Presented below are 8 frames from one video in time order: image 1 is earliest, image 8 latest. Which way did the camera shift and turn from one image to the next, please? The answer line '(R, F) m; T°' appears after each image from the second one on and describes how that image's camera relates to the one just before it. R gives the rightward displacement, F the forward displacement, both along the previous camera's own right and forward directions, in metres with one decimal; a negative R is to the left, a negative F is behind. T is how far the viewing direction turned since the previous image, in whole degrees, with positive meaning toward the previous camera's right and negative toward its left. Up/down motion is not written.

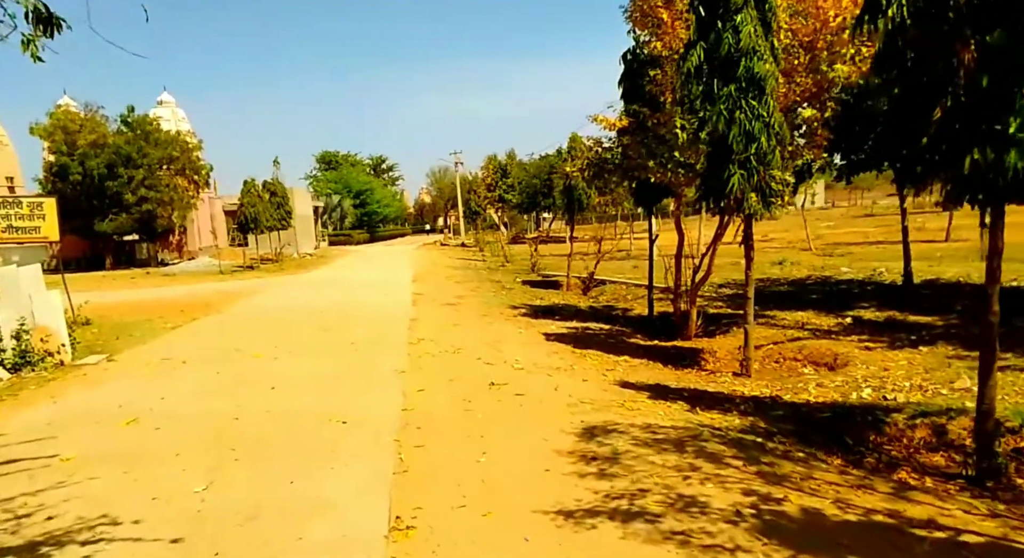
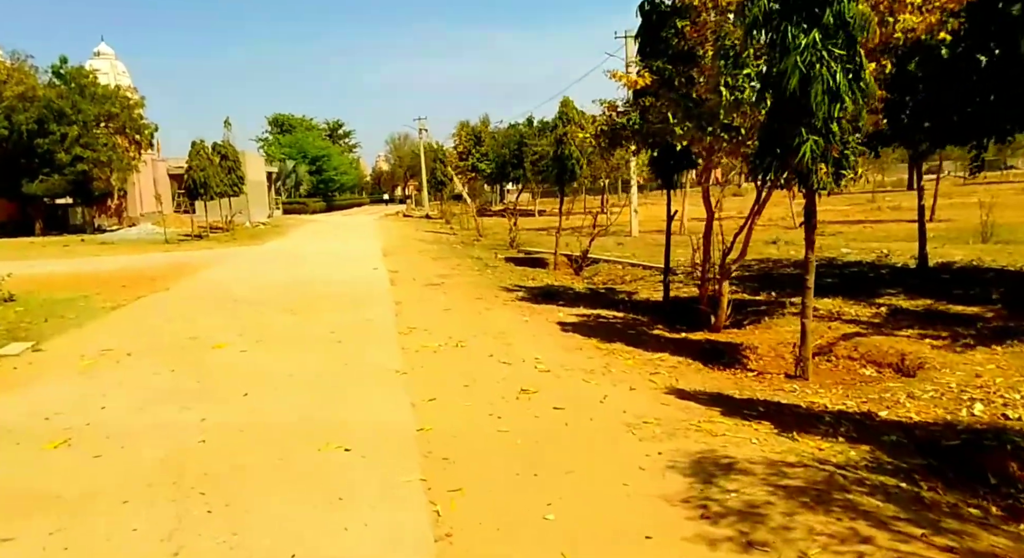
(-0.7, +1.4) m; +4°
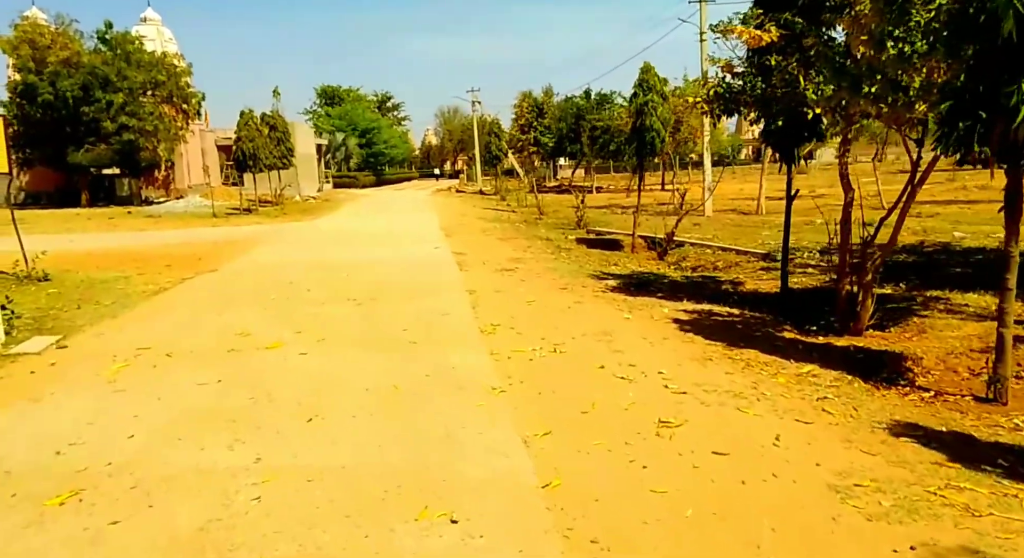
(-0.6, +1.3) m; -3°
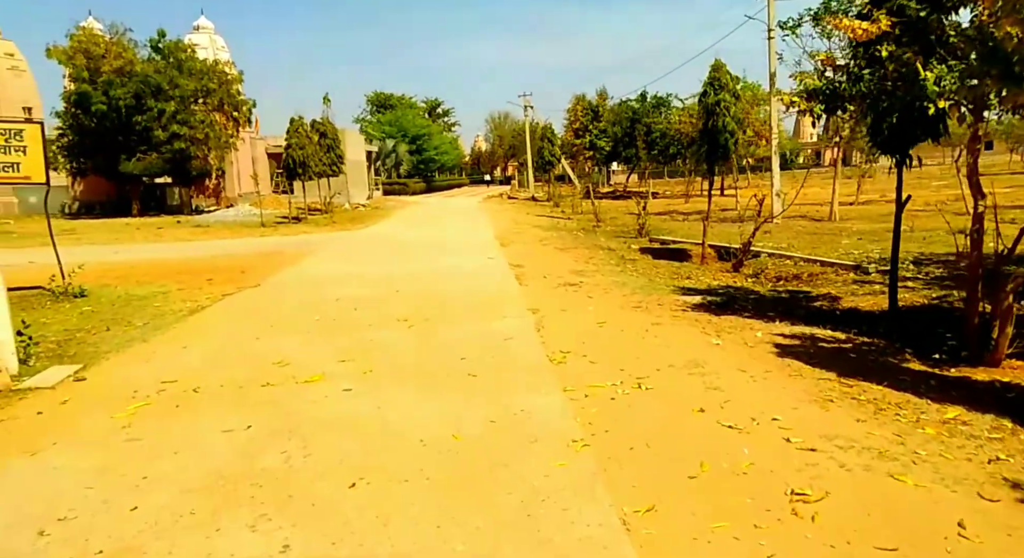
(-0.2, +0.9) m; -4°
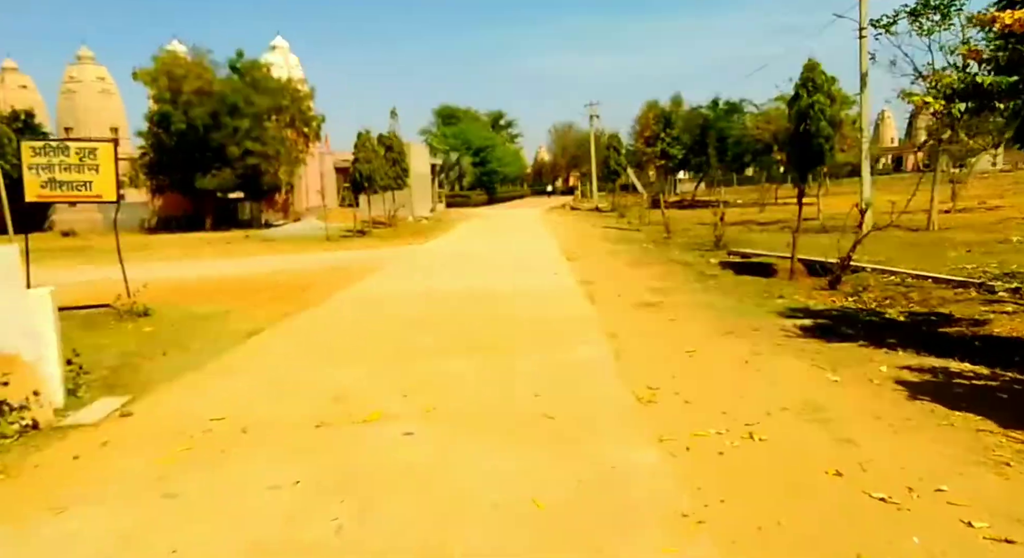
(-0.2, +0.7) m; -5°
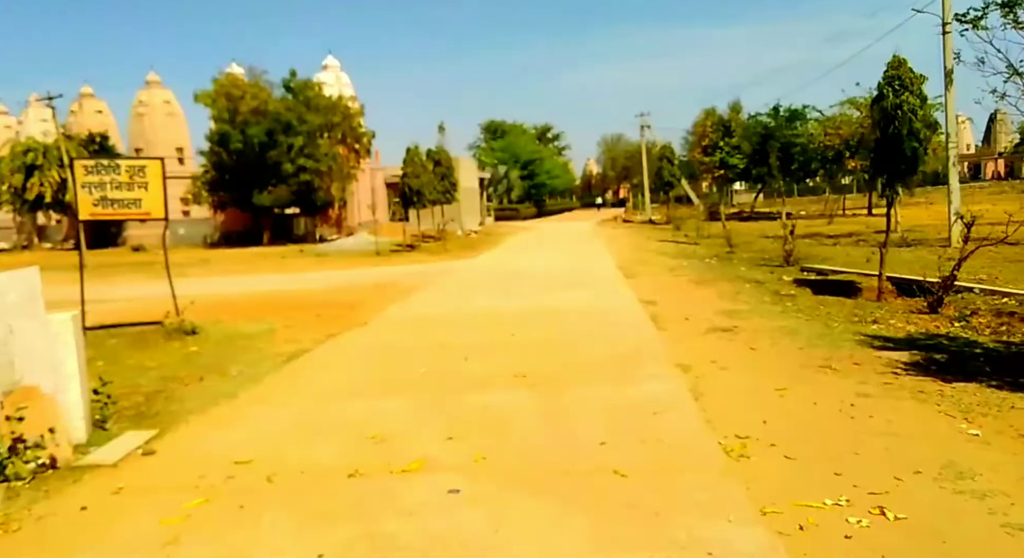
(-0.1, +0.8) m; -4°
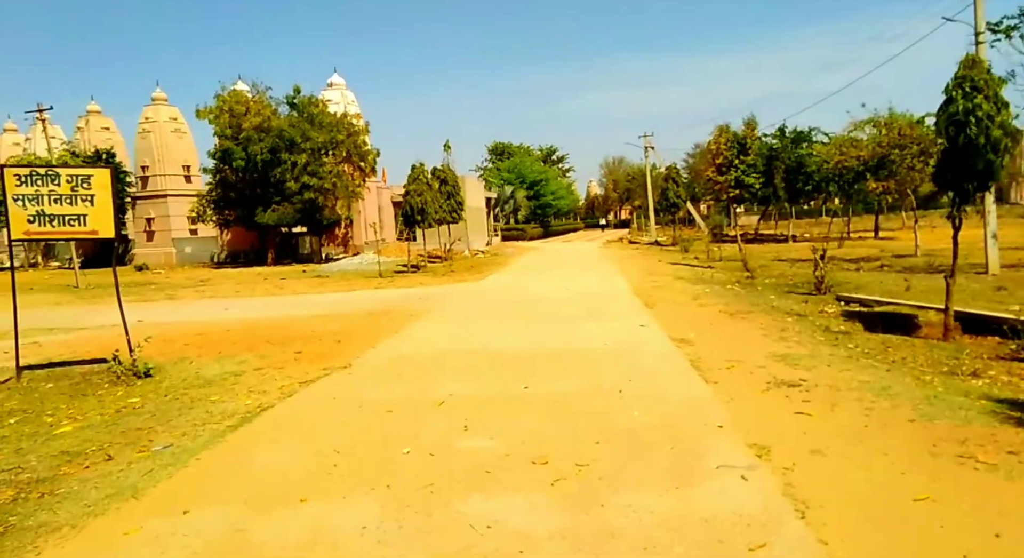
(-0.1, +2.1) m; 0°
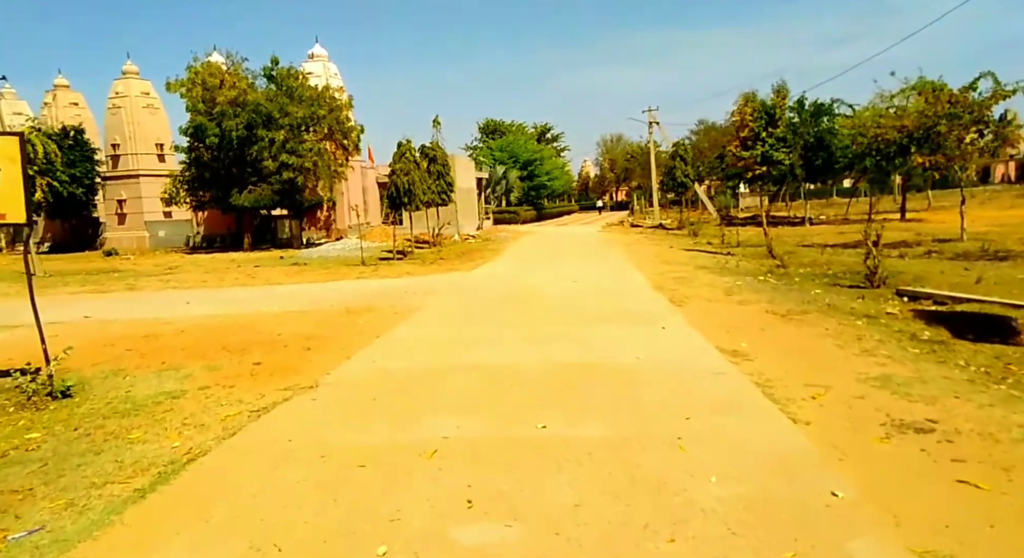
(-0.3, +2.4) m; +1°
